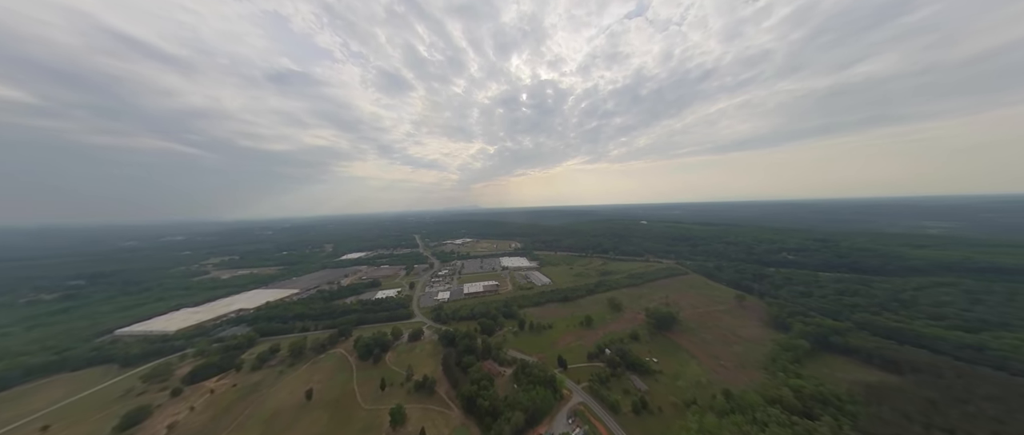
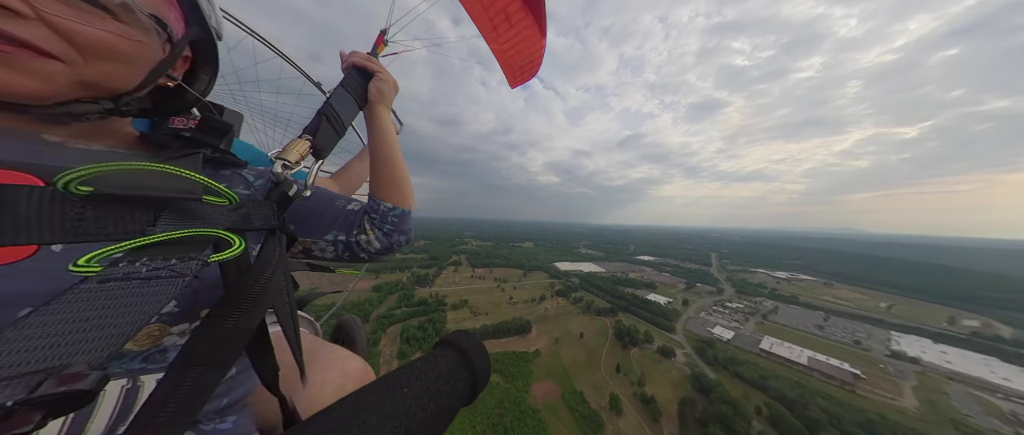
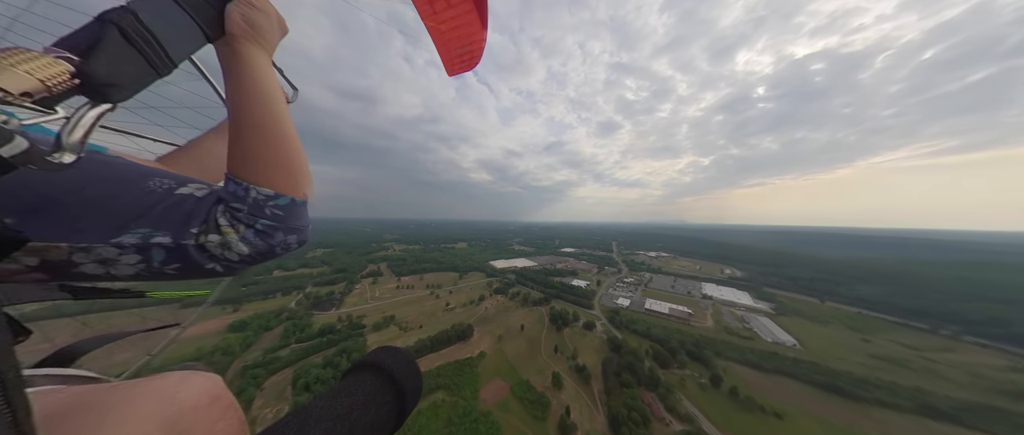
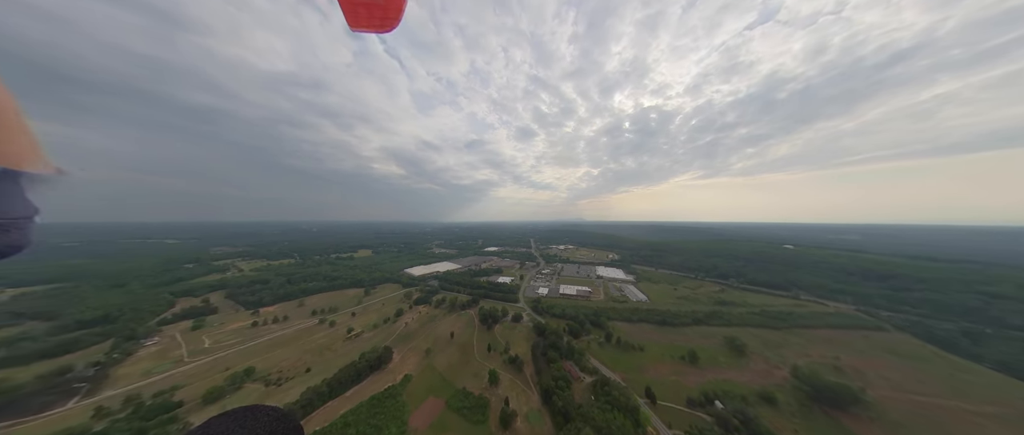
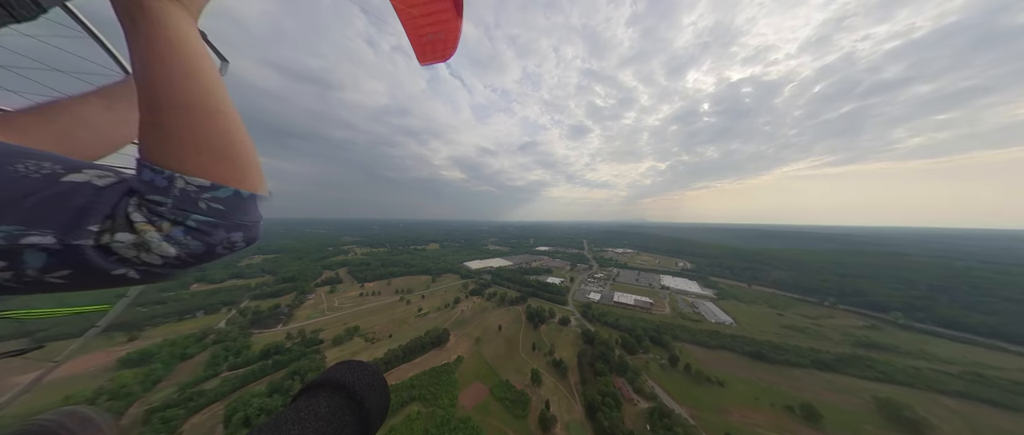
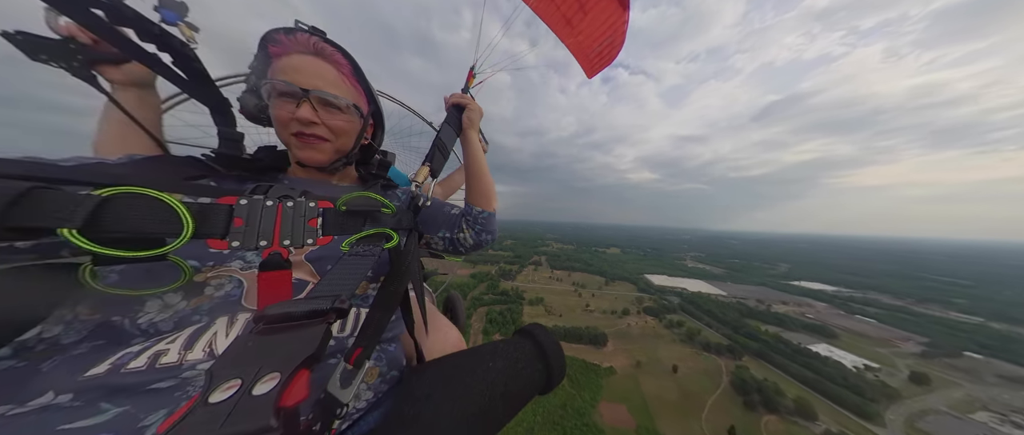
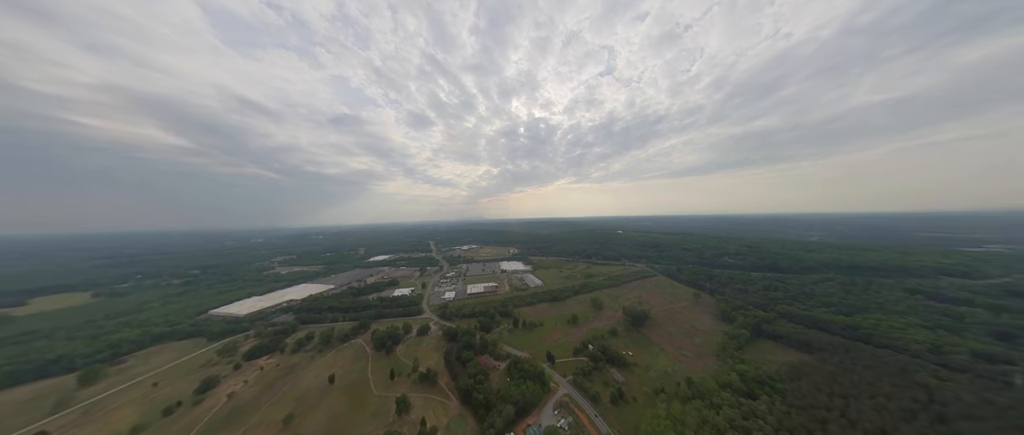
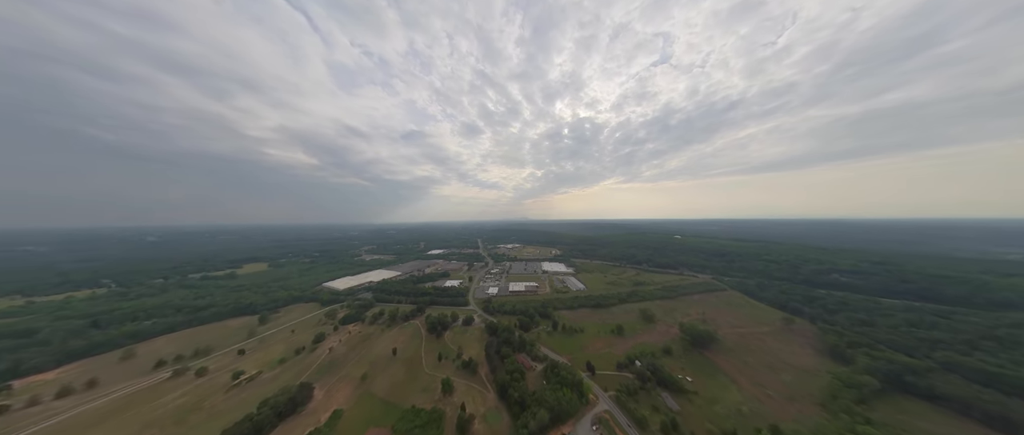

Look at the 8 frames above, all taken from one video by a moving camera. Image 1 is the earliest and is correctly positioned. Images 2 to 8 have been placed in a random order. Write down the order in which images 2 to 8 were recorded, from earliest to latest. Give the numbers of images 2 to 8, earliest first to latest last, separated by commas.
7, 8, 4, 5, 3, 2, 6
